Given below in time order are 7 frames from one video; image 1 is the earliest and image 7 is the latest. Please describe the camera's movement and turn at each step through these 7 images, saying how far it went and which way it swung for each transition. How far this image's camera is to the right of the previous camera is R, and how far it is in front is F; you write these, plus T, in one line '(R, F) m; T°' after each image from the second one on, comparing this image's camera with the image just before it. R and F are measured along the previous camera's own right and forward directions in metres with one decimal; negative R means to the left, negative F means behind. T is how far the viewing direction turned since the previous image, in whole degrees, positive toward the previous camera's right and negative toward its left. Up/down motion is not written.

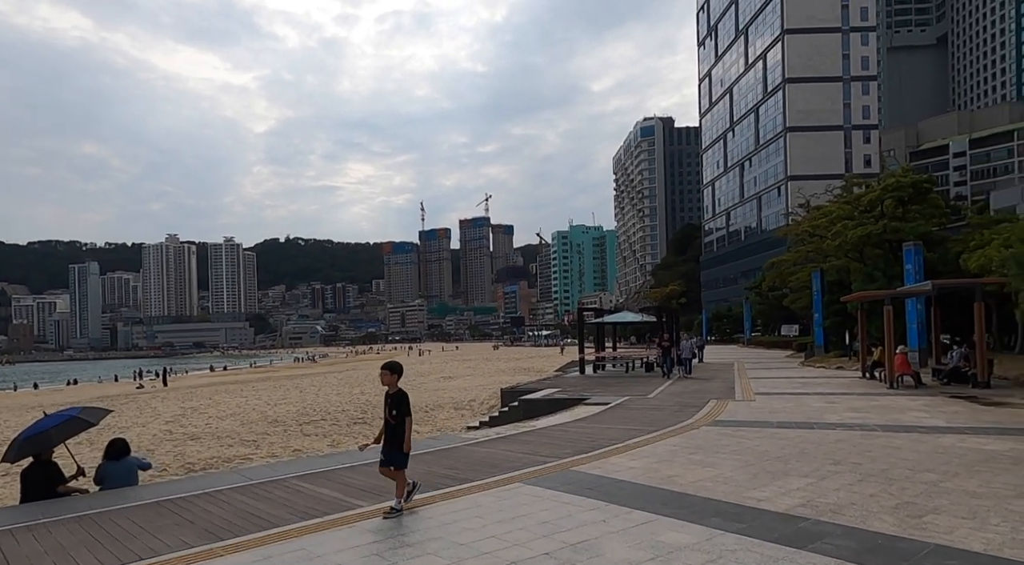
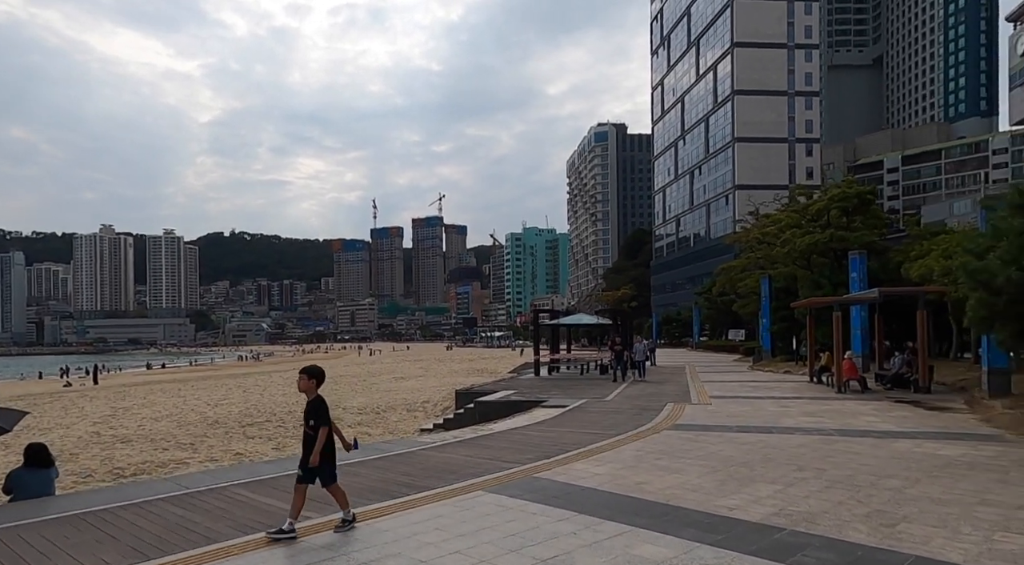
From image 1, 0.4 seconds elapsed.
(-0.2, +0.3) m; +4°
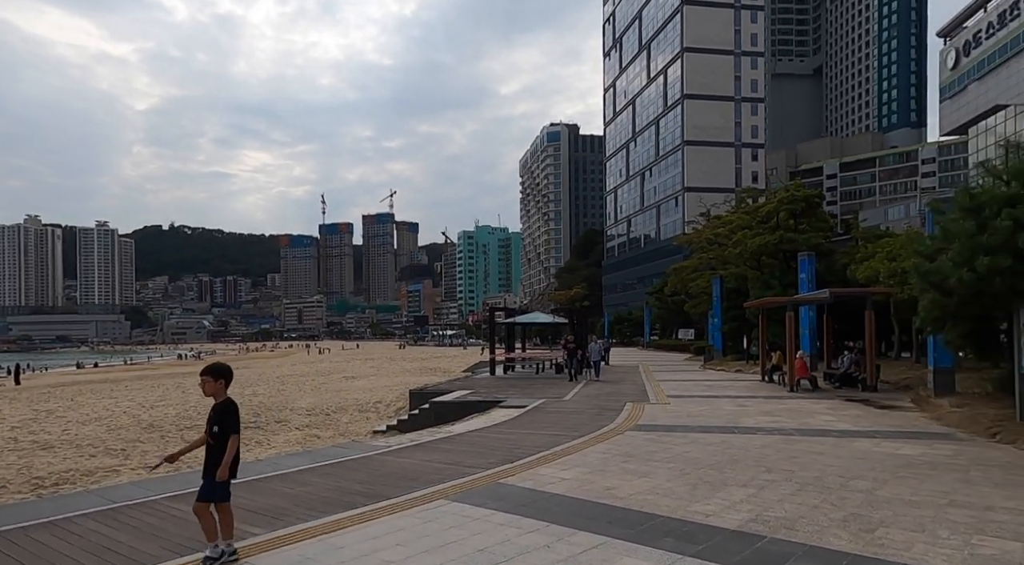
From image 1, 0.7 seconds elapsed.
(-0.2, +0.4) m; +4°
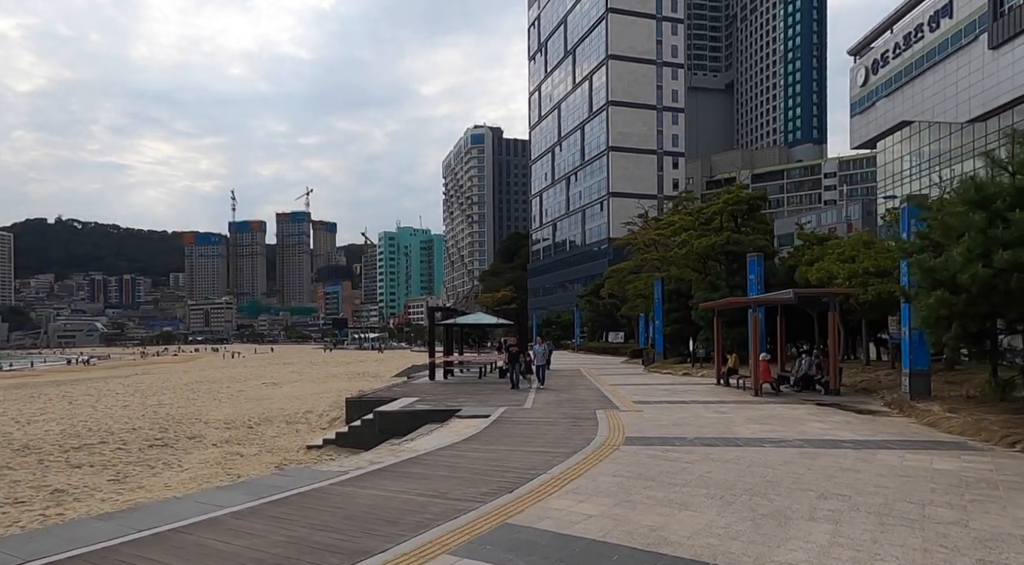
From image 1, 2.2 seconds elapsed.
(-0.8, +1.8) m; +6°
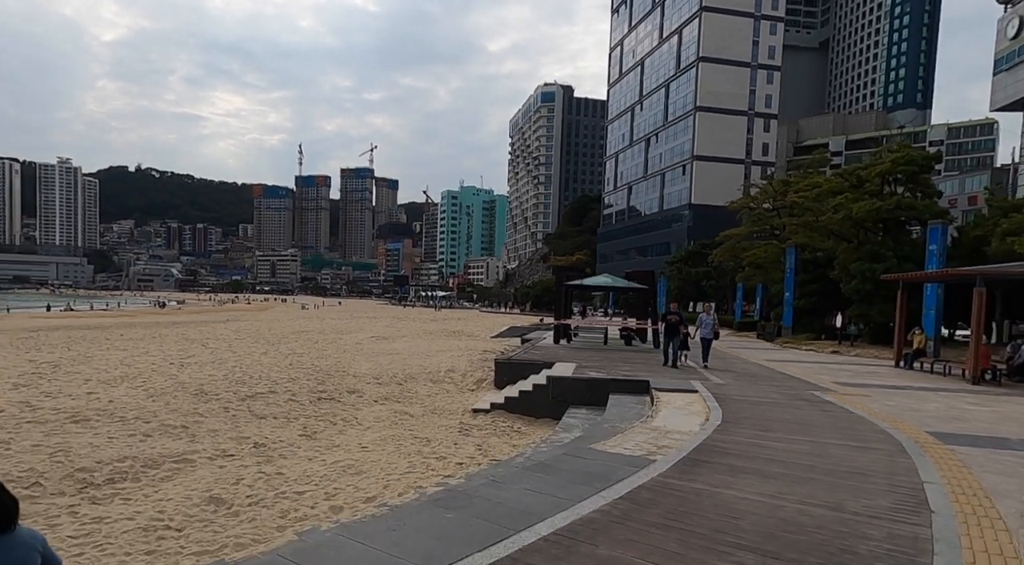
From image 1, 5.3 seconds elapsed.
(-3.0, +1.8) m; -4°
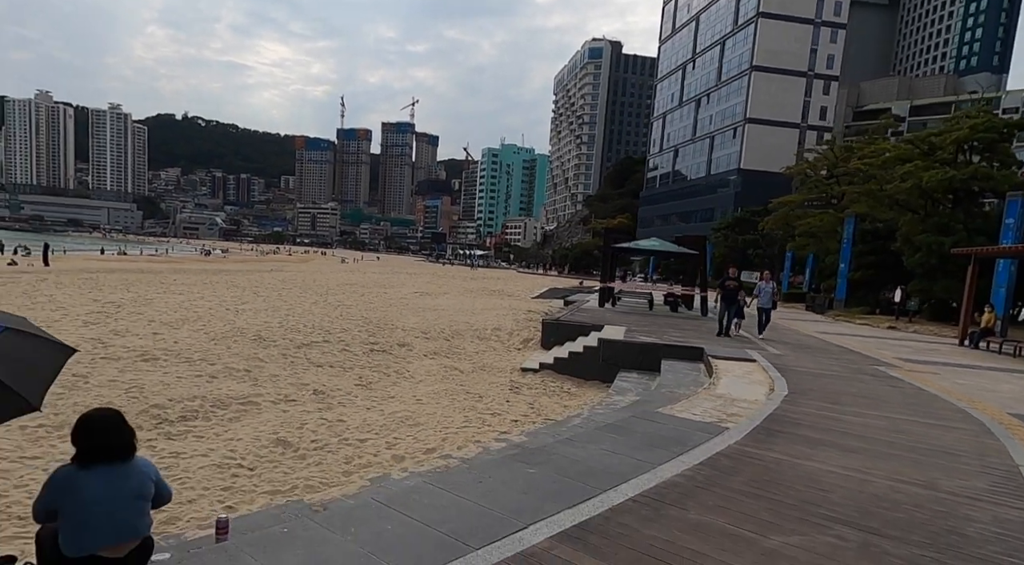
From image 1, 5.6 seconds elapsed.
(-0.4, +0.2) m; -3°
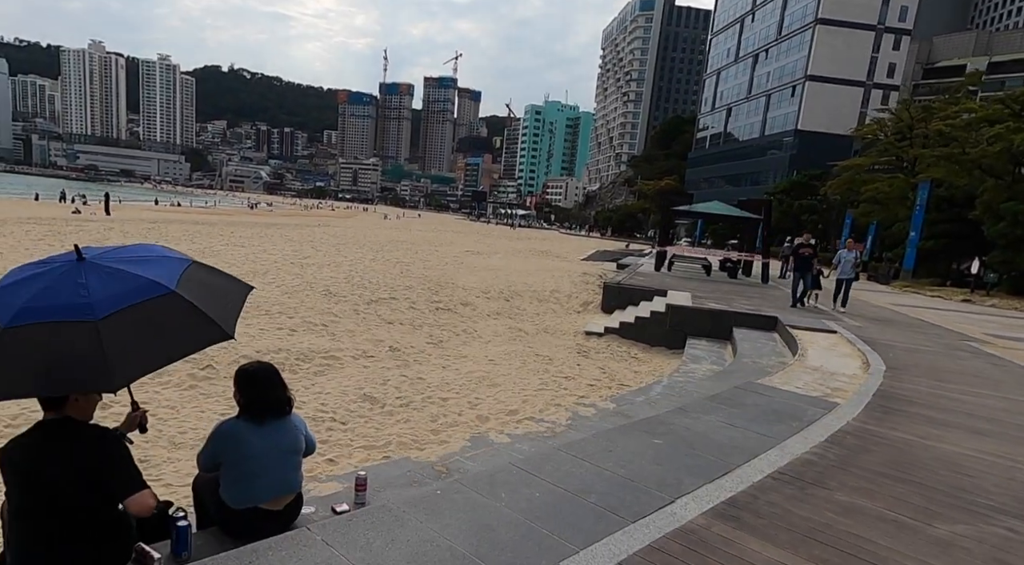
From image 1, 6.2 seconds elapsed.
(-0.6, +0.3) m; -3°
